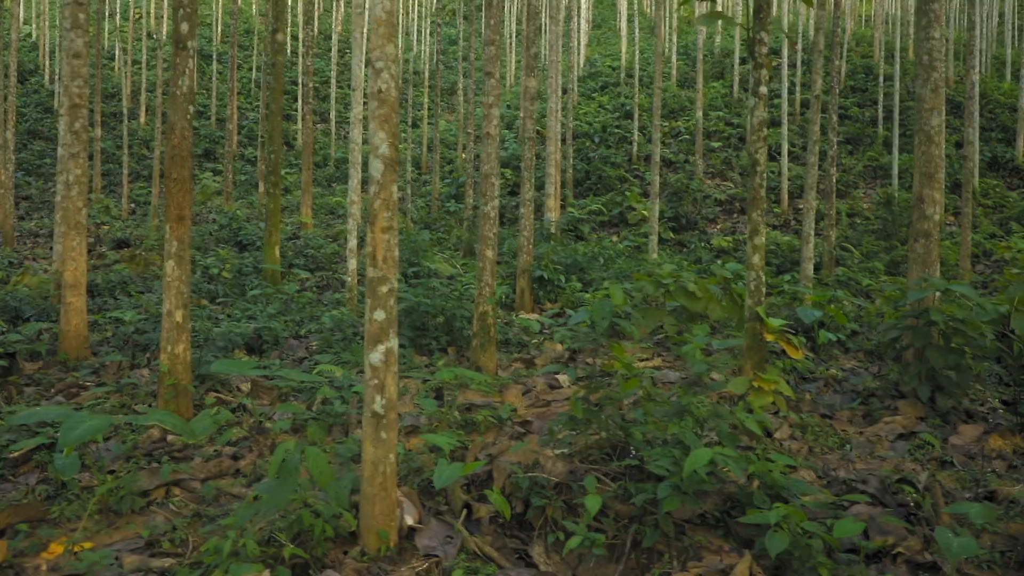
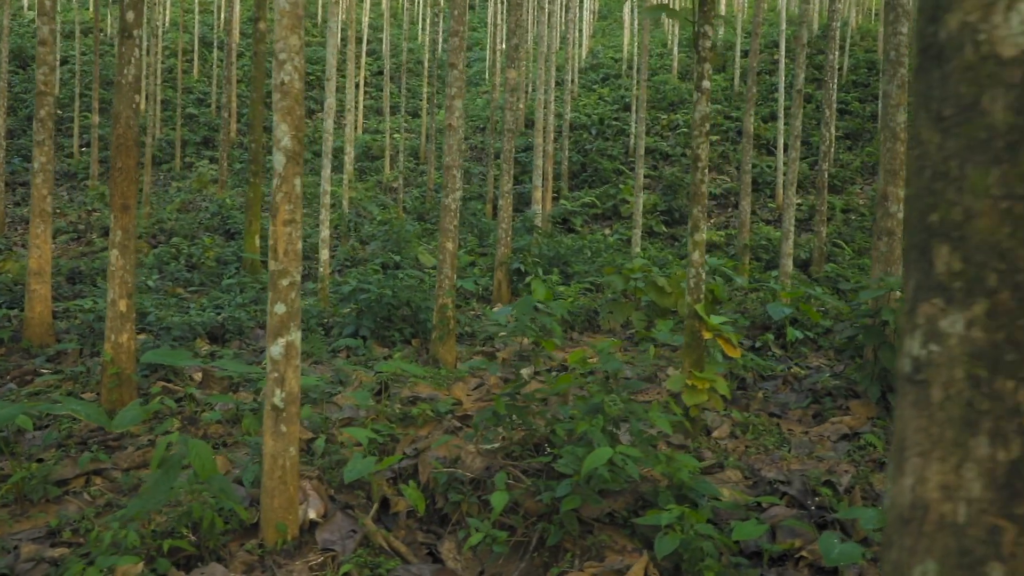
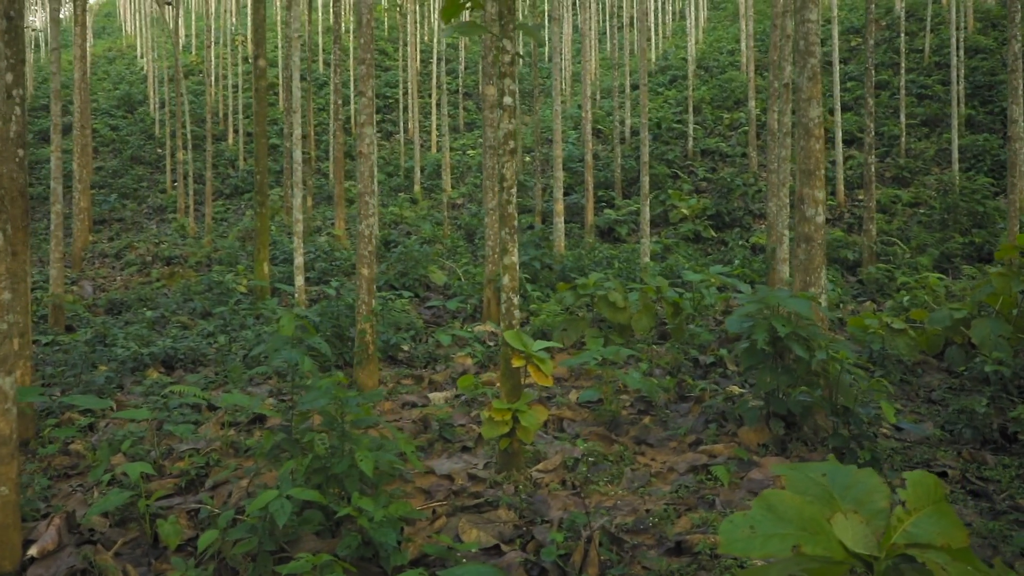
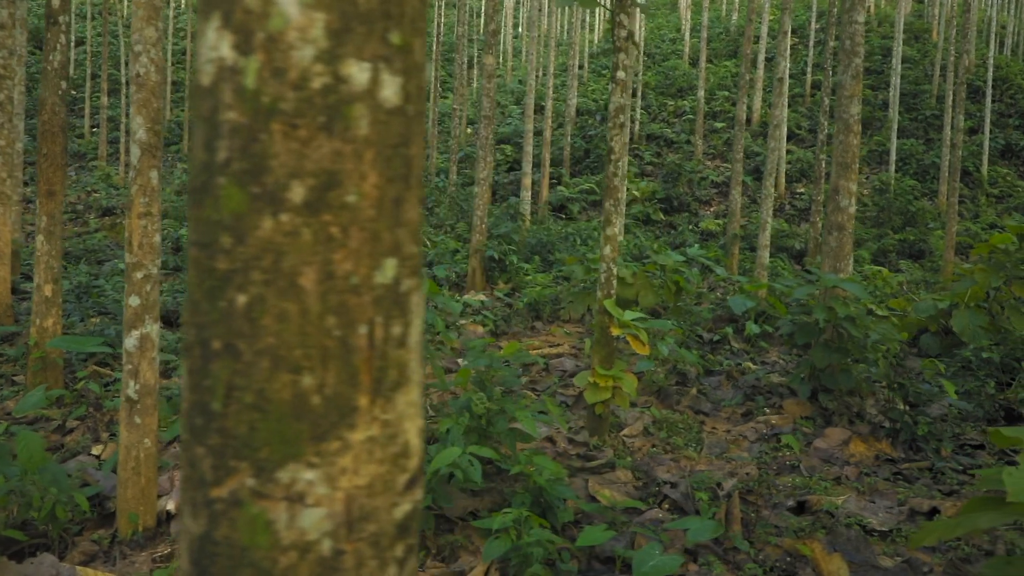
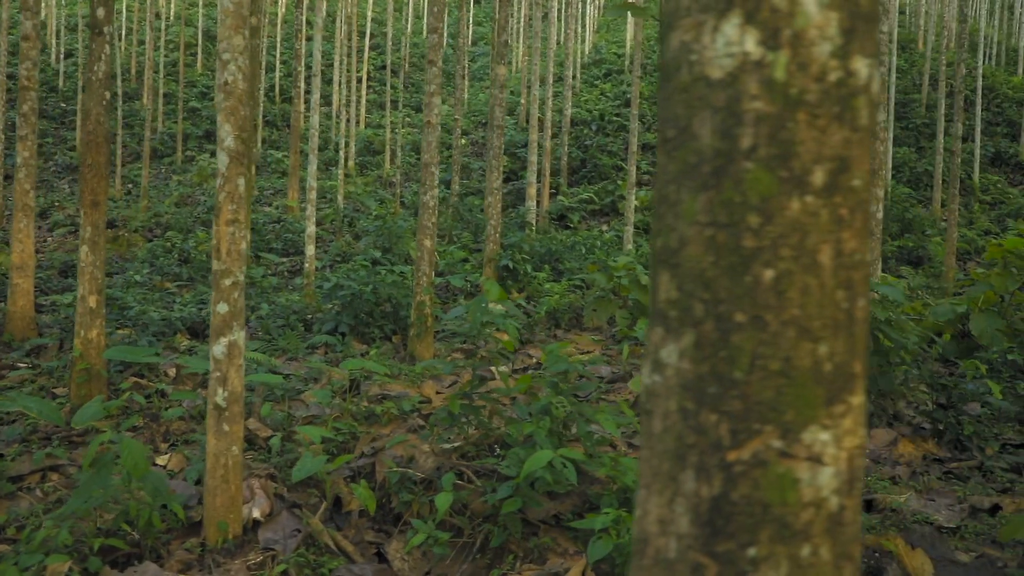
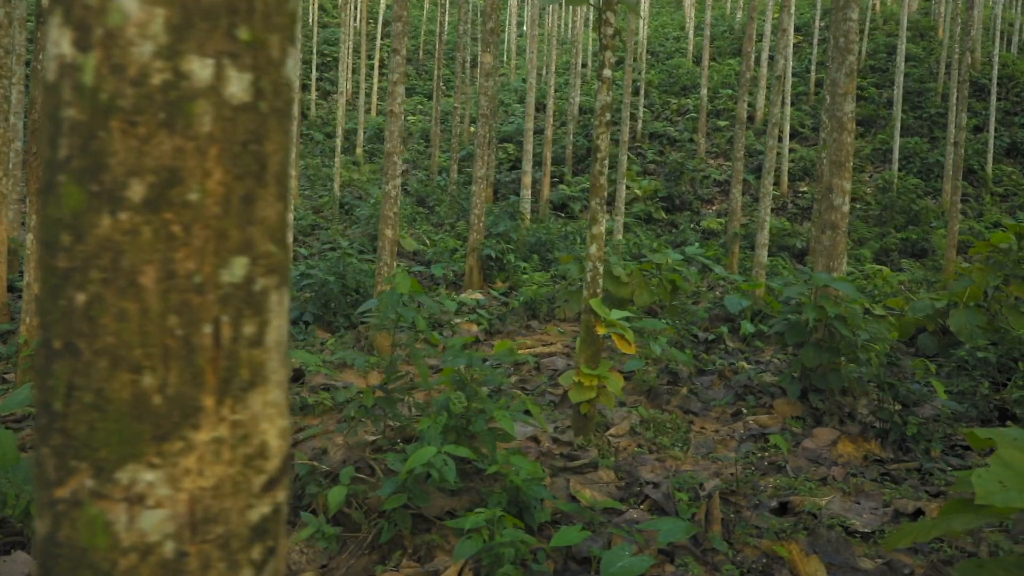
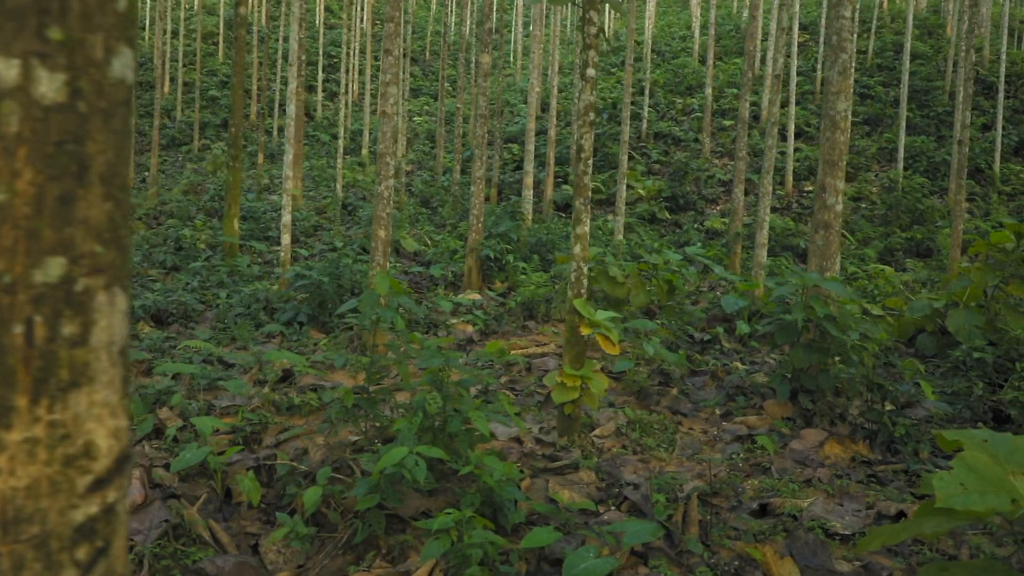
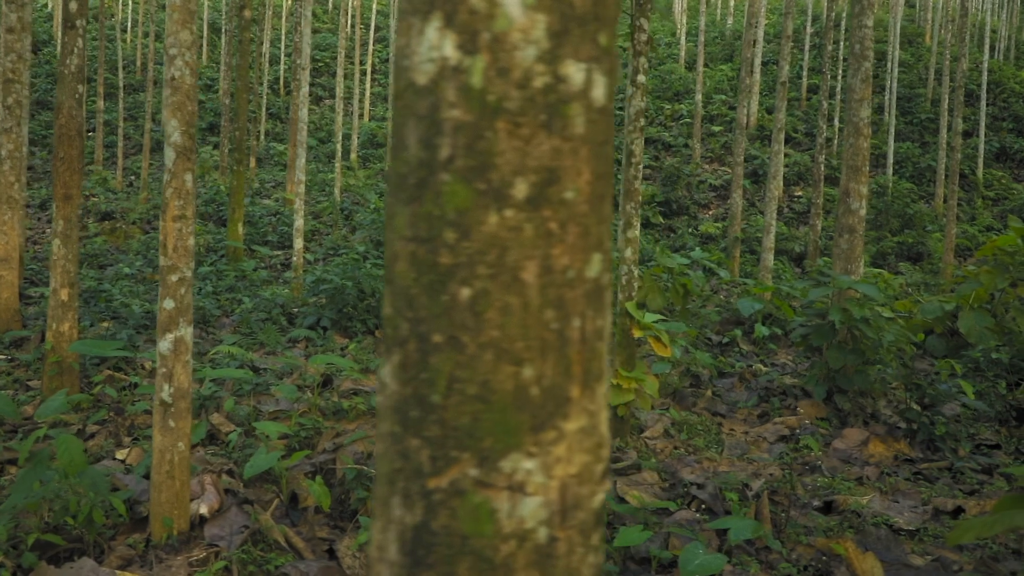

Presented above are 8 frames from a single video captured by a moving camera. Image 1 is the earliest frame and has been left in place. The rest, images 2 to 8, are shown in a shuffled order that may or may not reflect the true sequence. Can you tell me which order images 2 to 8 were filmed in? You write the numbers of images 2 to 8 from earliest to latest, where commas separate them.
2, 5, 8, 4, 6, 7, 3
